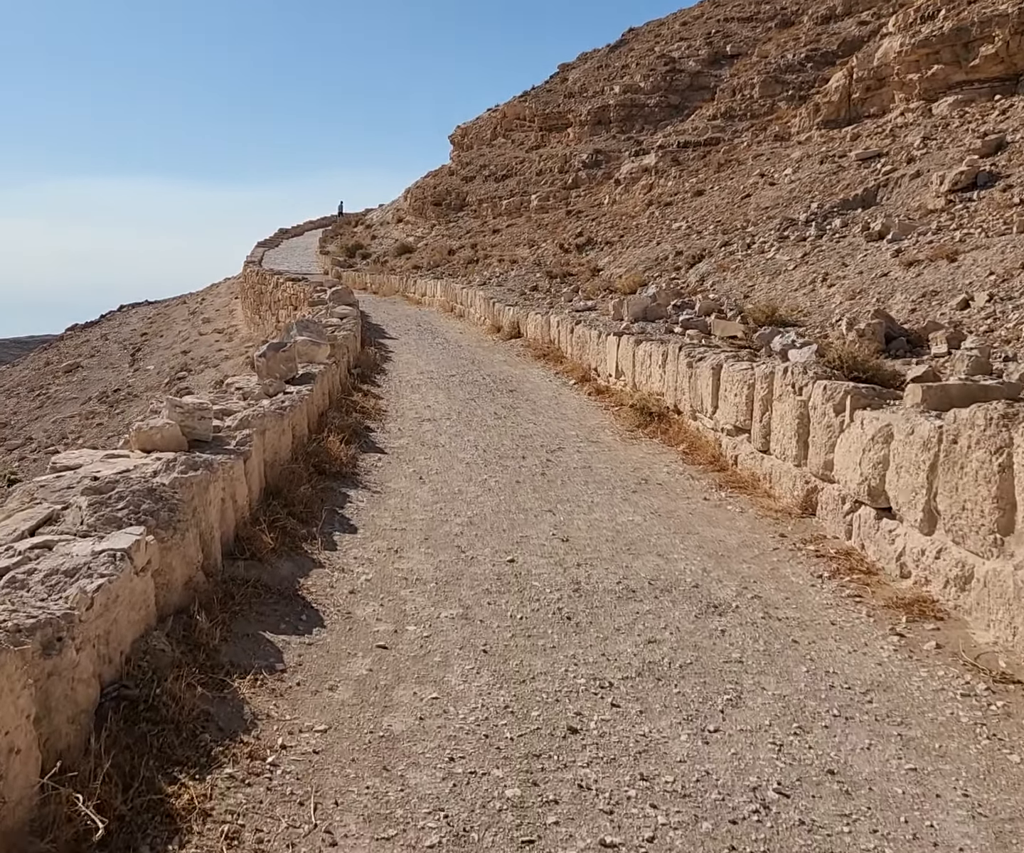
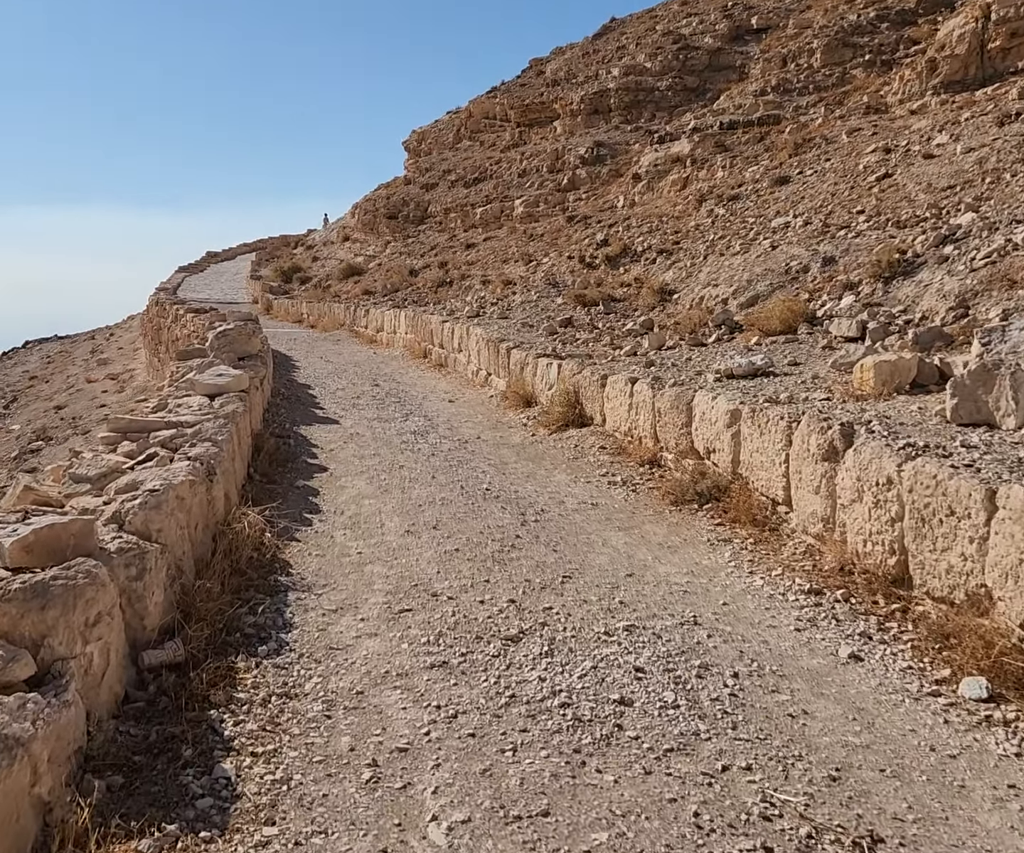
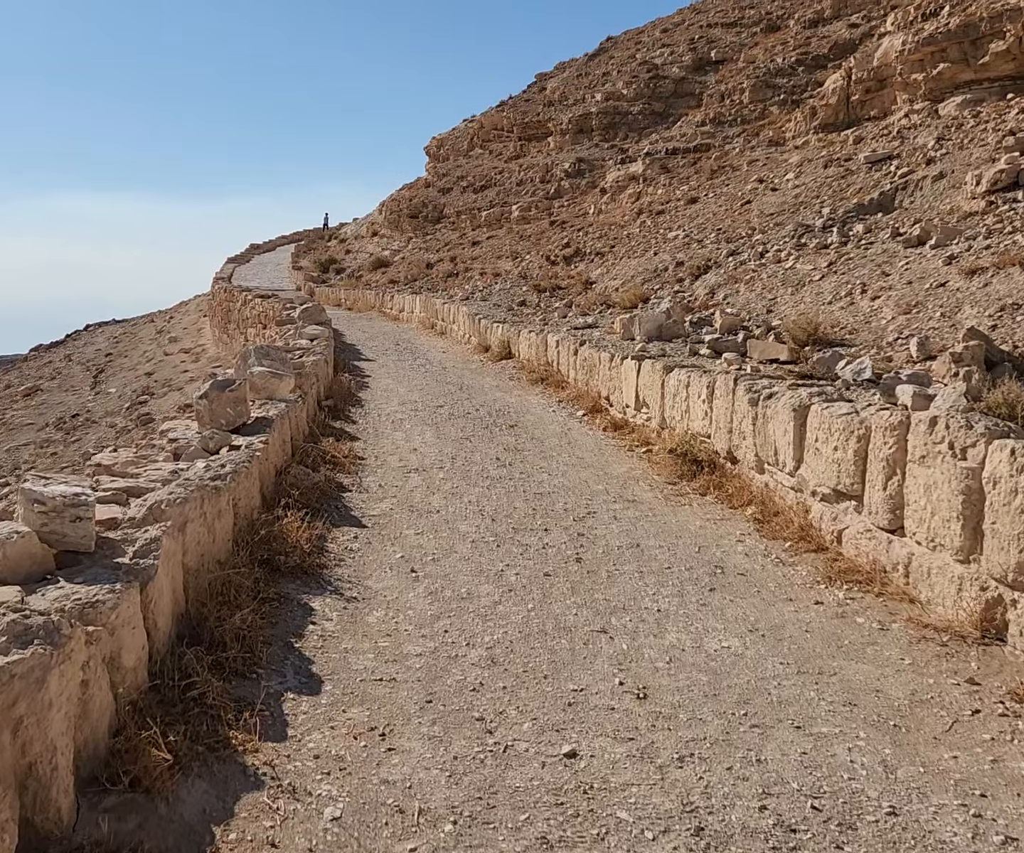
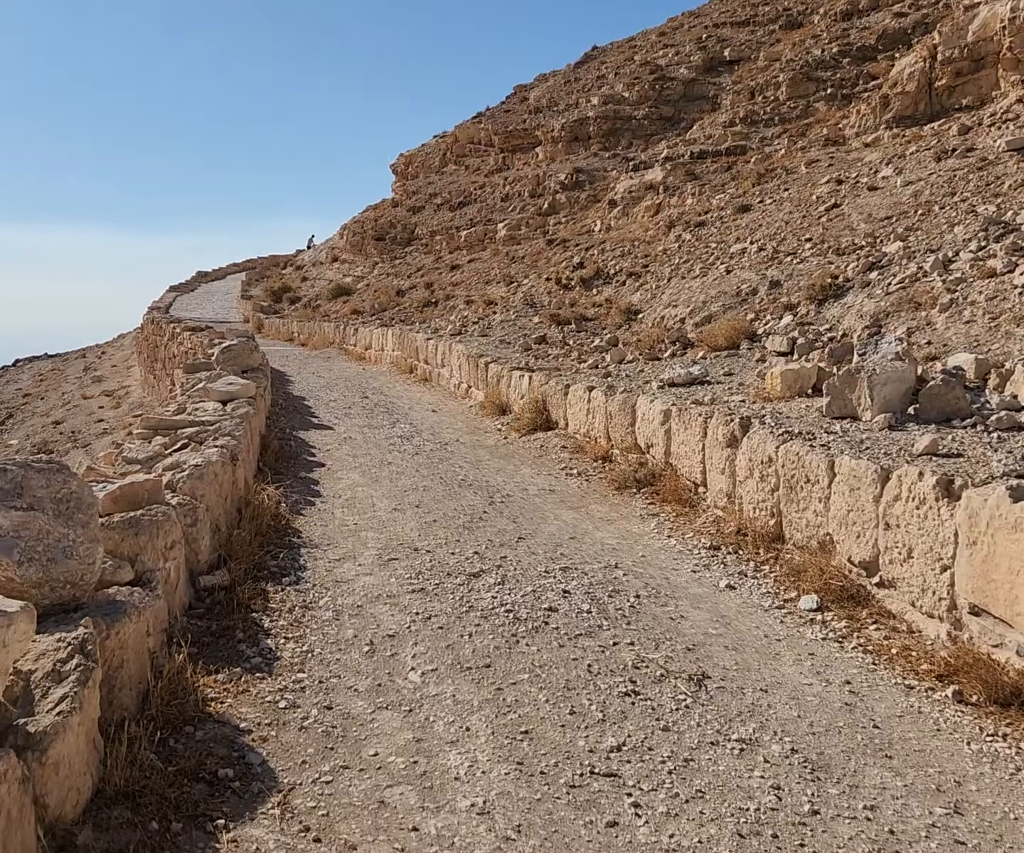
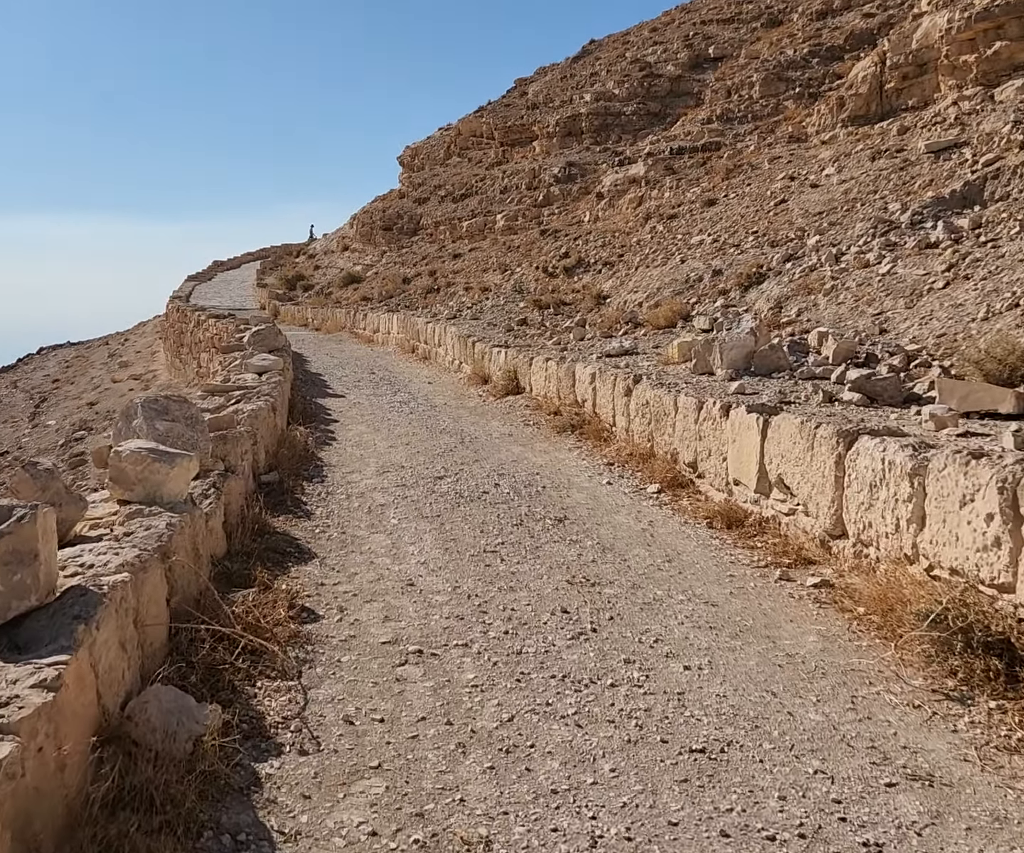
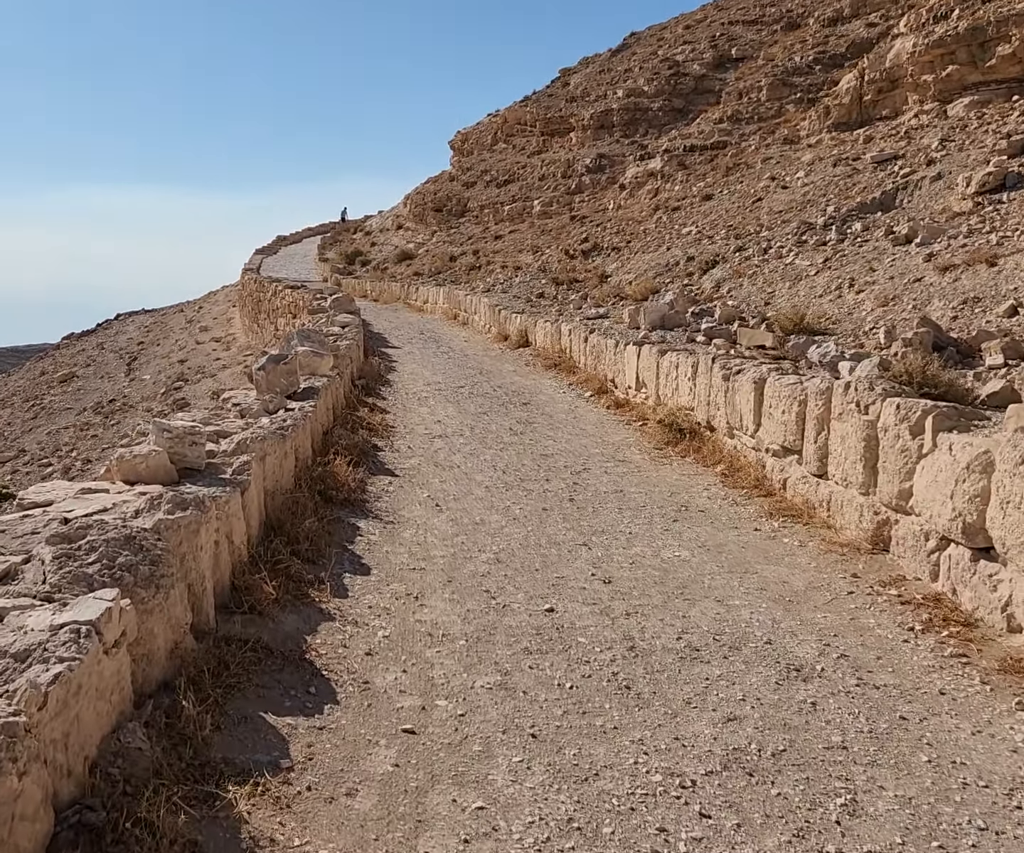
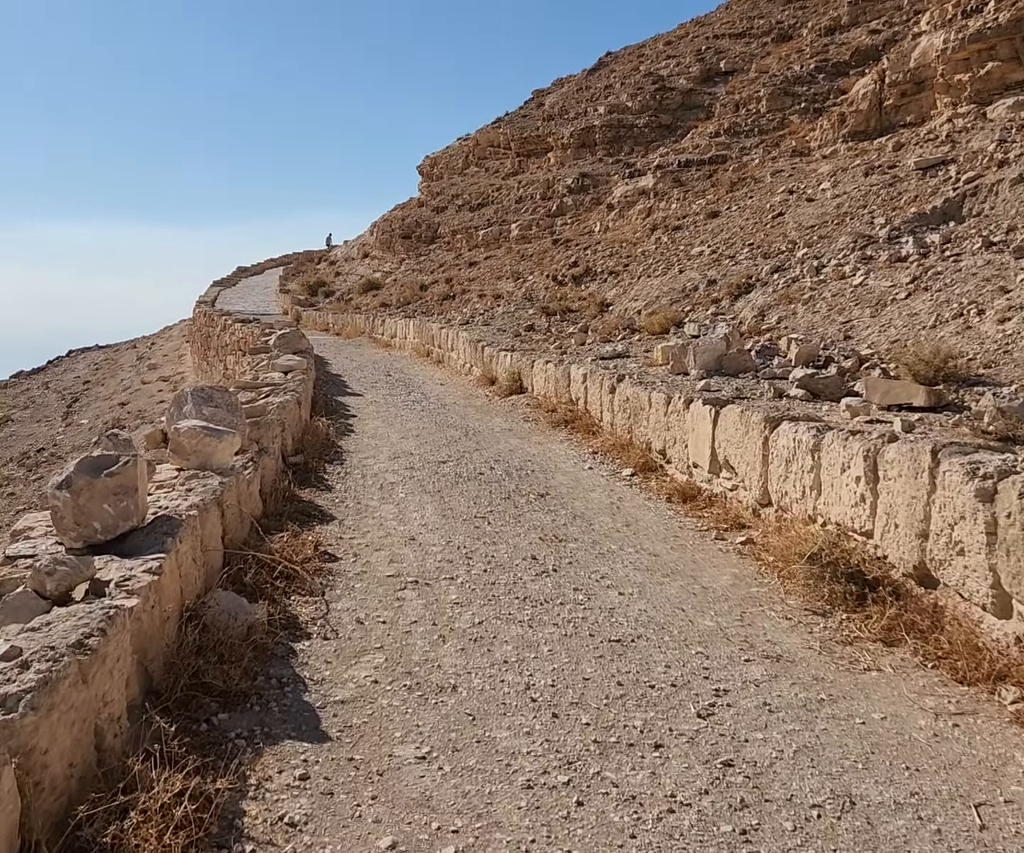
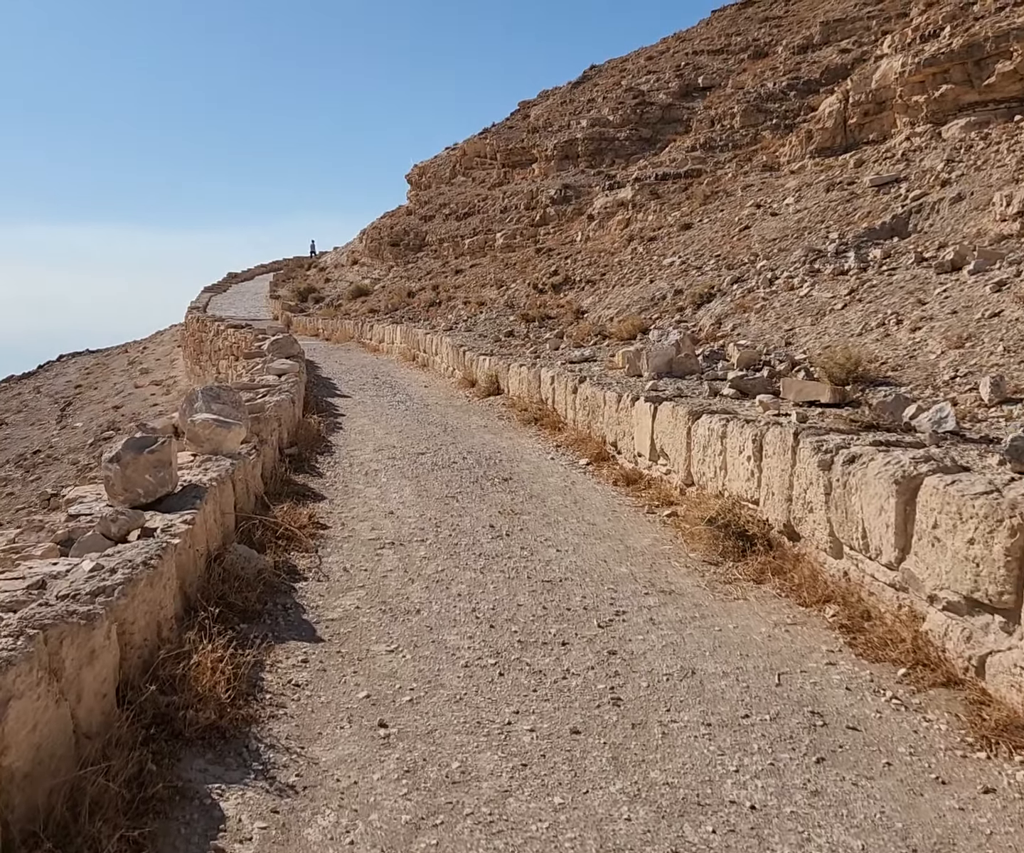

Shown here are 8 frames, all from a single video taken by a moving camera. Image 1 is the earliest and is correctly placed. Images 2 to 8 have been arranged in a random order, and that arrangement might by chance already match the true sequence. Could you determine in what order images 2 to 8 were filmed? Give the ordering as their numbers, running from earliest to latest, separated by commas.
6, 3, 8, 7, 5, 4, 2
